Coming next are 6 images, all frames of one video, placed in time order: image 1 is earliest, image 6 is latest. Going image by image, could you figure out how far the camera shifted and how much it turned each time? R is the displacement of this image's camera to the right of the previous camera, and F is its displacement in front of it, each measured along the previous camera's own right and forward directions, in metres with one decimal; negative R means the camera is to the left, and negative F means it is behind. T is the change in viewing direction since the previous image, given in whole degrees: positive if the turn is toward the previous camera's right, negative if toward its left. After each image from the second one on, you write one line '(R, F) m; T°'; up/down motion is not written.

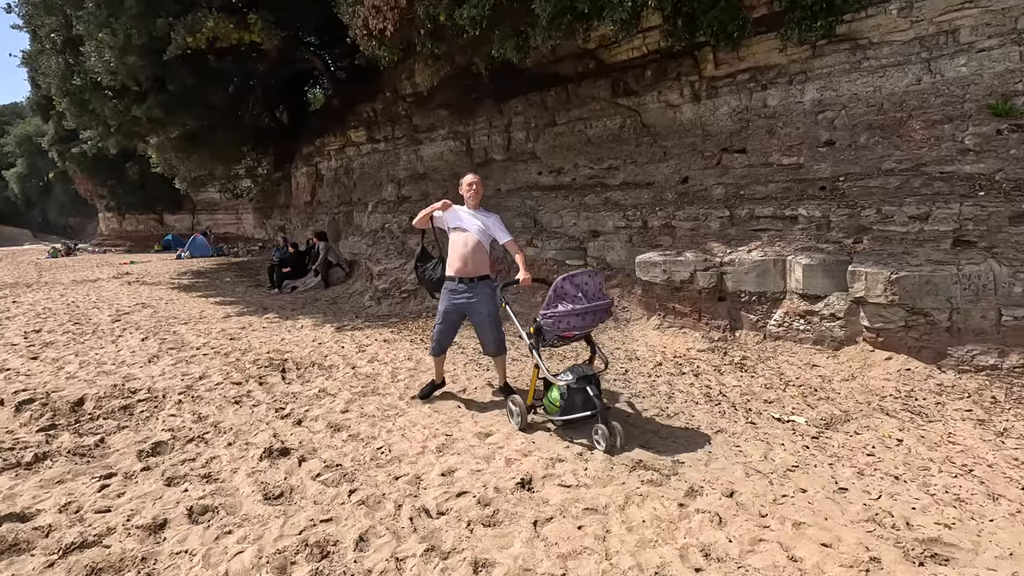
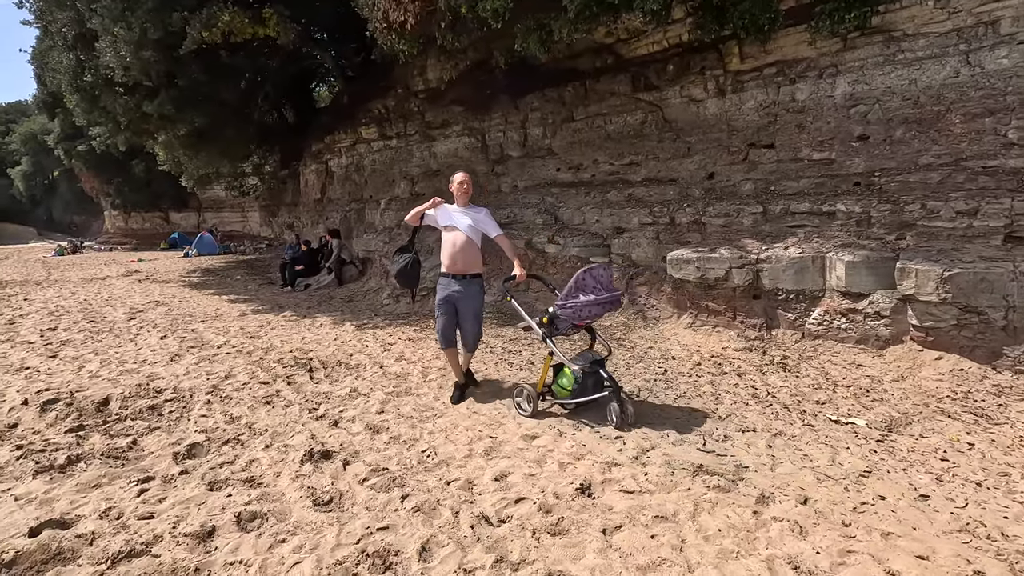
(-0.3, +0.1) m; 0°
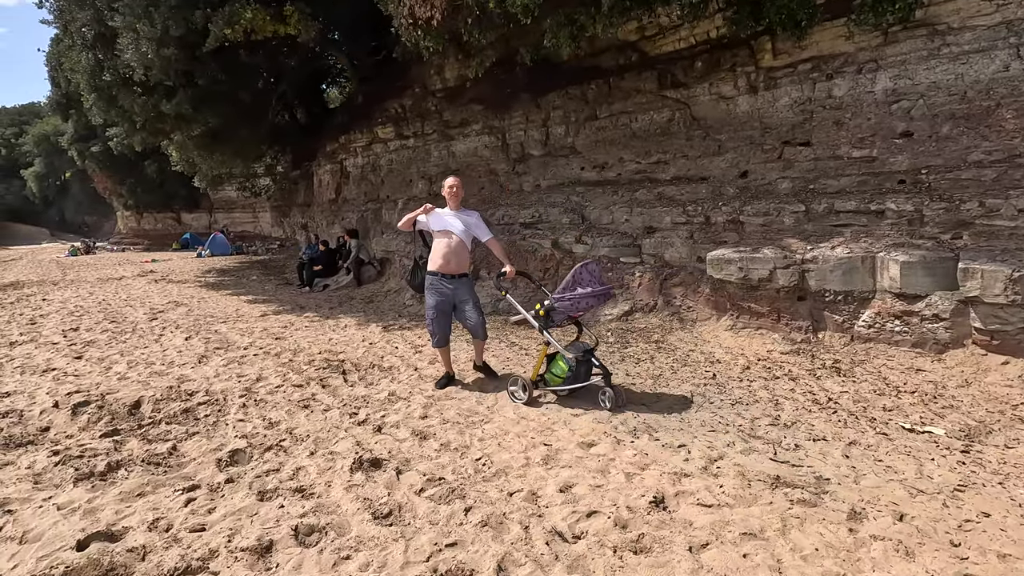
(-0.3, +0.1) m; -1°
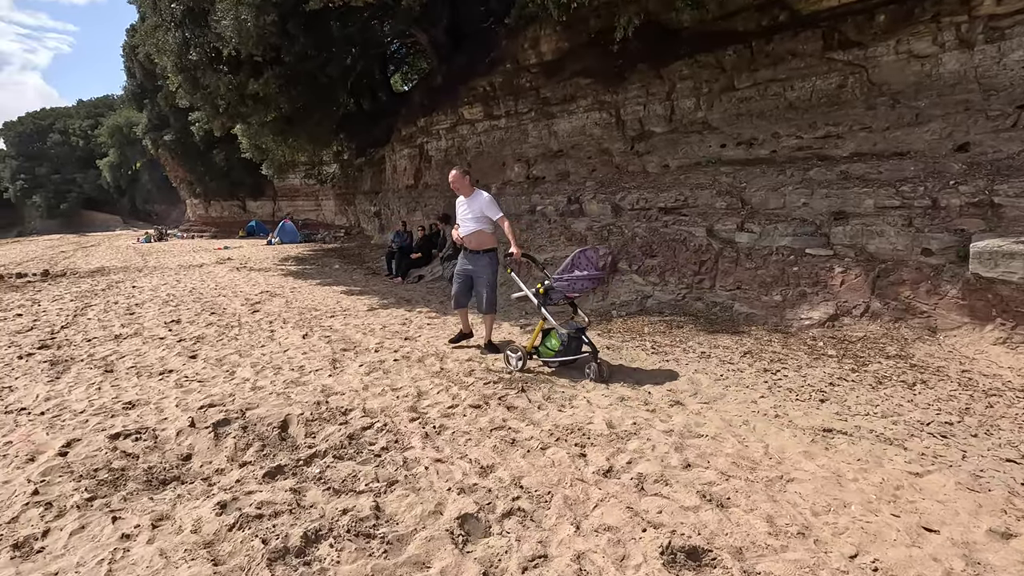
(-1.2, +0.9) m; -5°
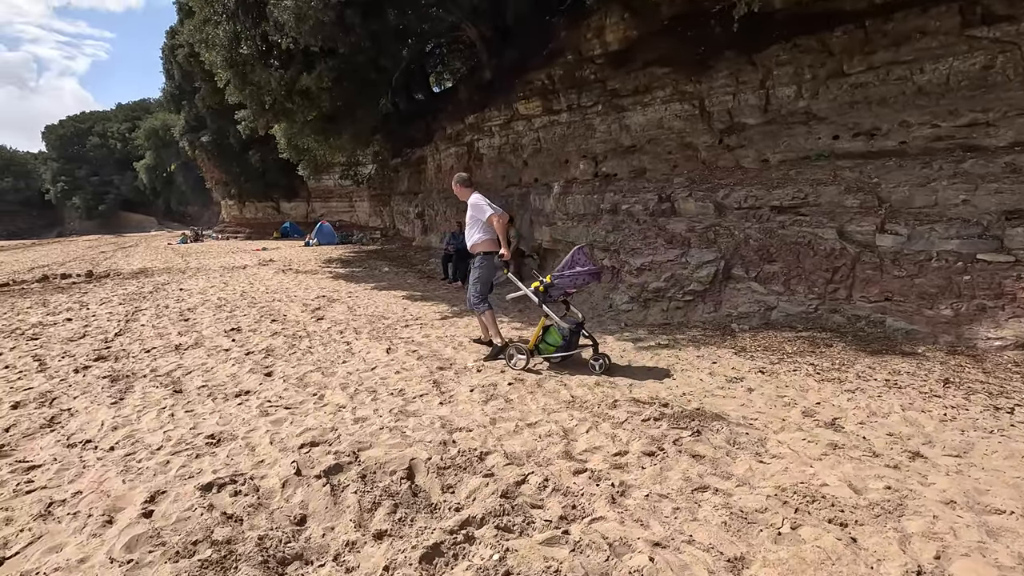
(-0.8, +0.7) m; -2°
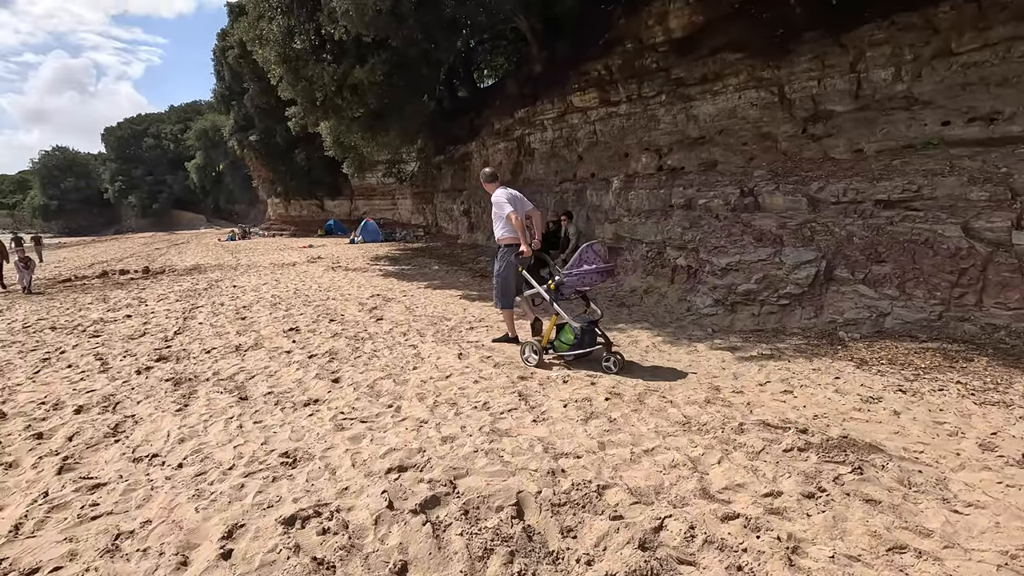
(-0.4, +0.4) m; -4°
